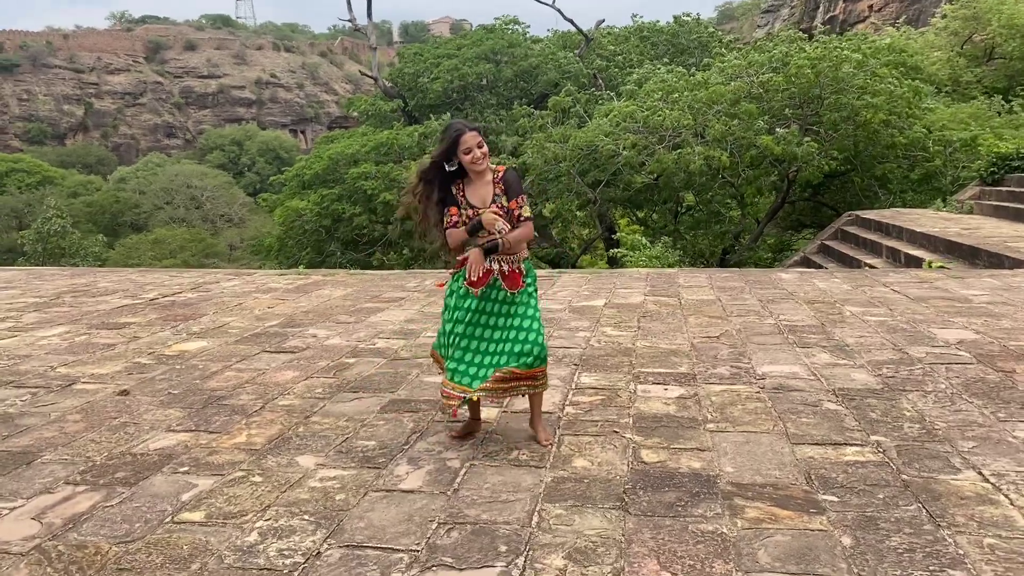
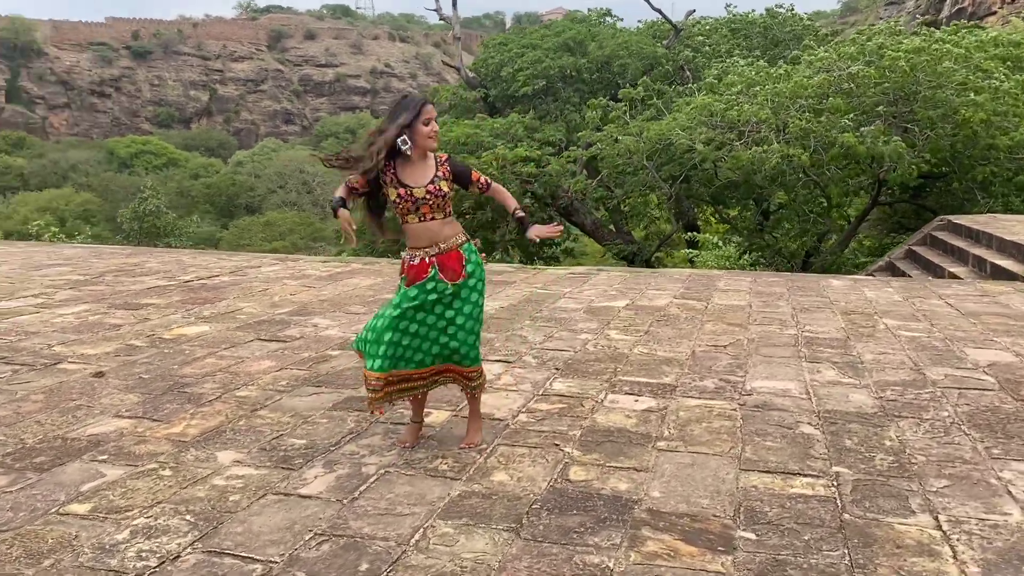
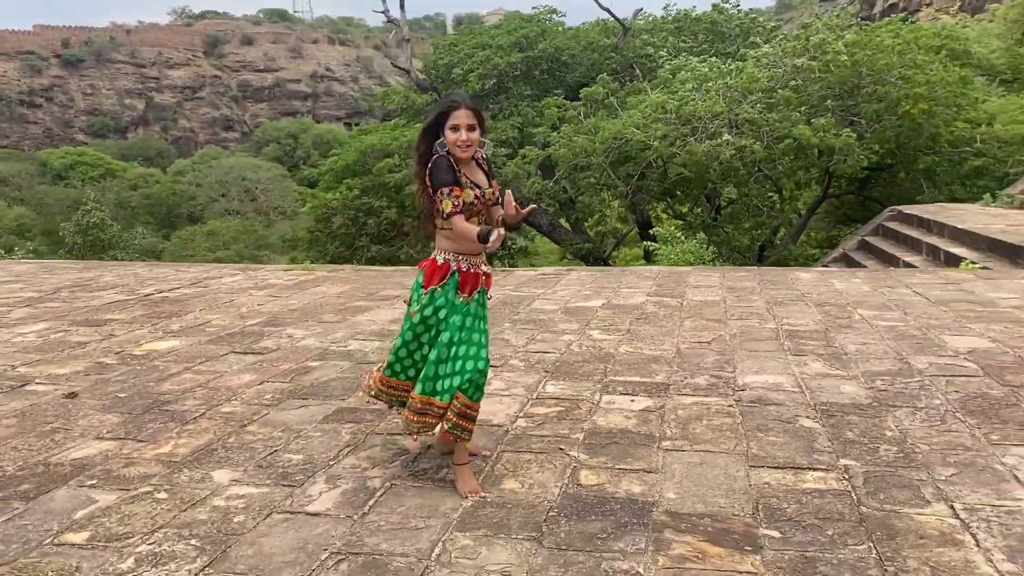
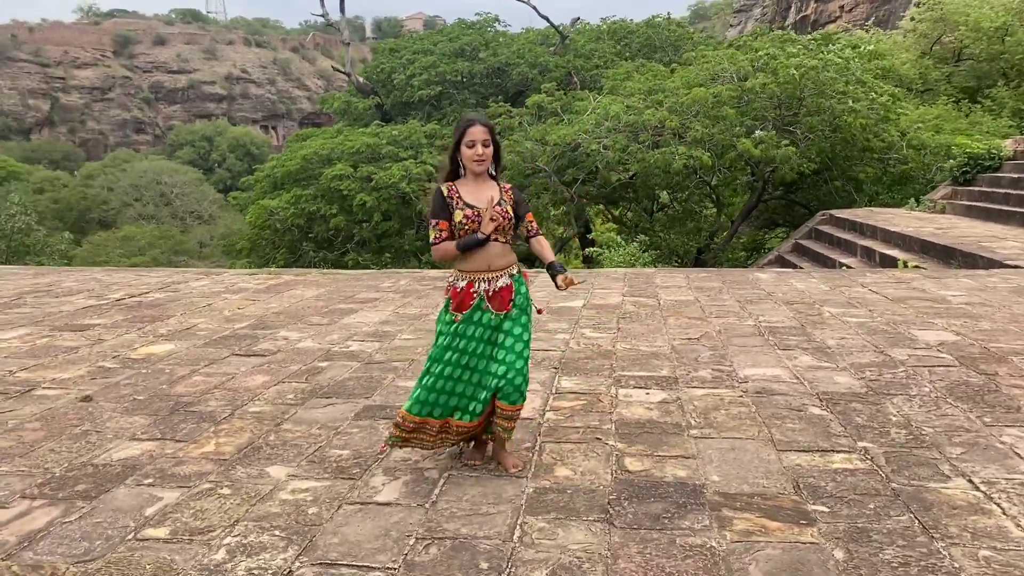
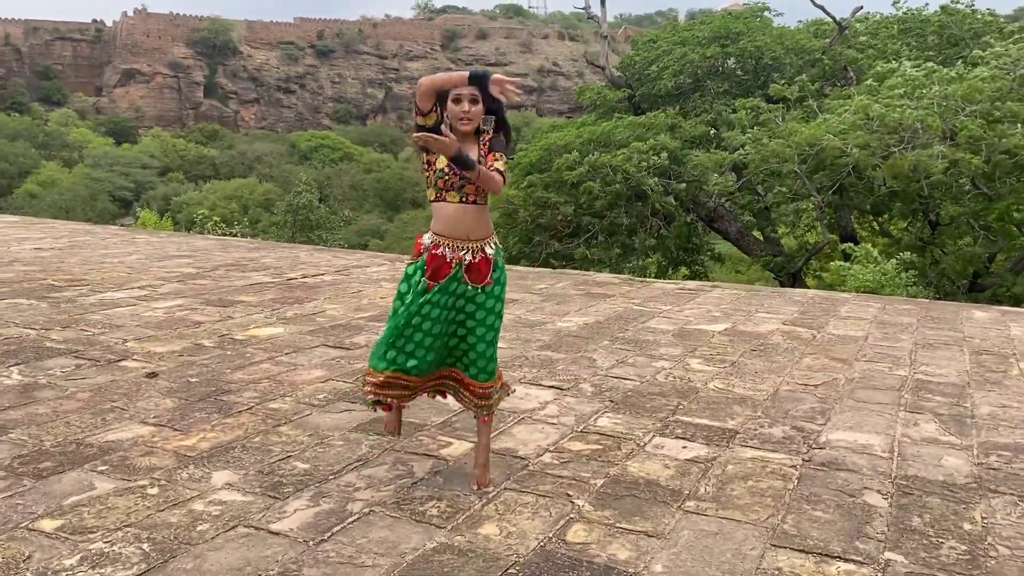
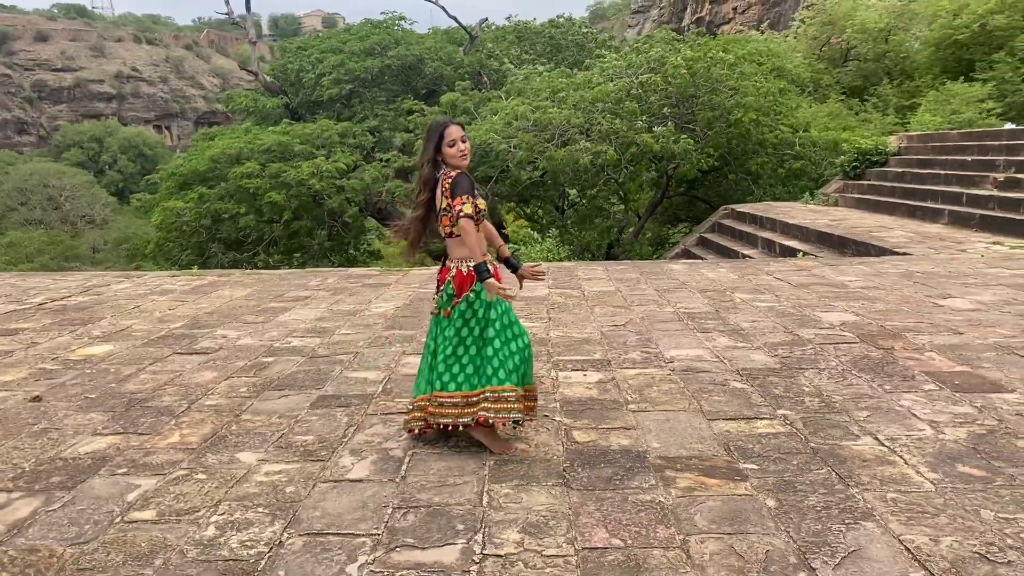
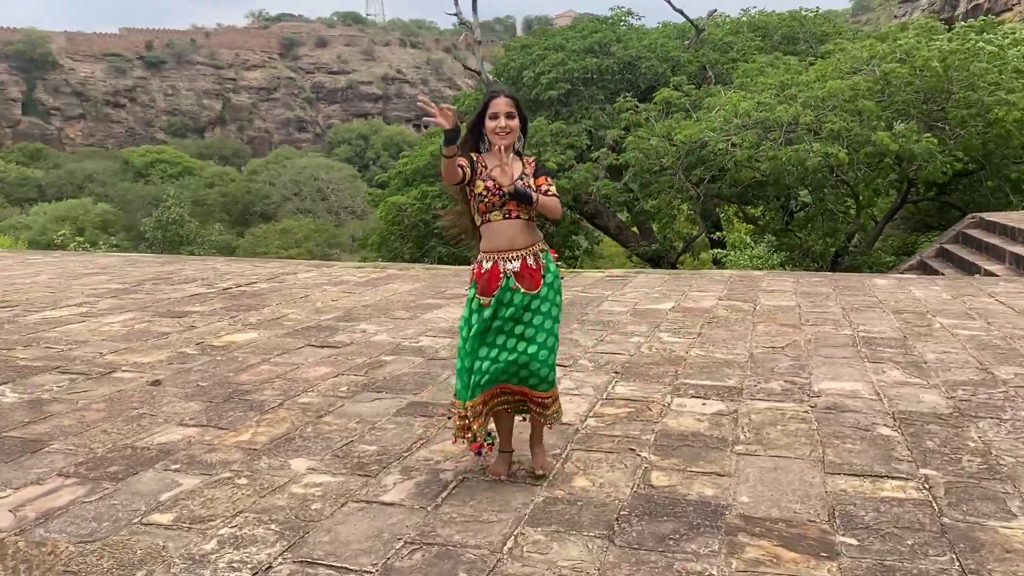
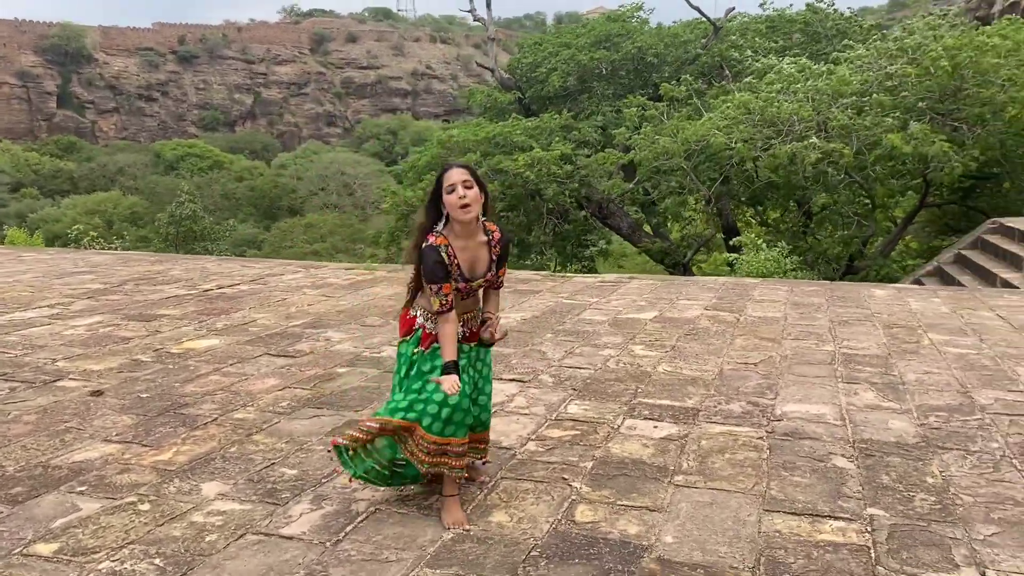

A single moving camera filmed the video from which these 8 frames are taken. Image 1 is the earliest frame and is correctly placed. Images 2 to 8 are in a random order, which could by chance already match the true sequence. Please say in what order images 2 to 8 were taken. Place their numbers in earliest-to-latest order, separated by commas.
2, 5, 8, 3, 6, 4, 7
